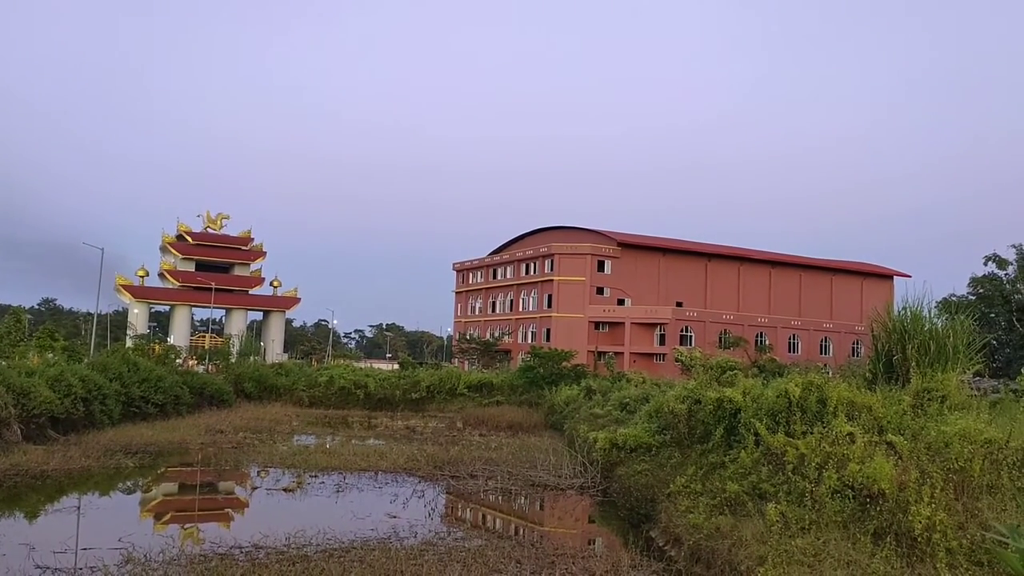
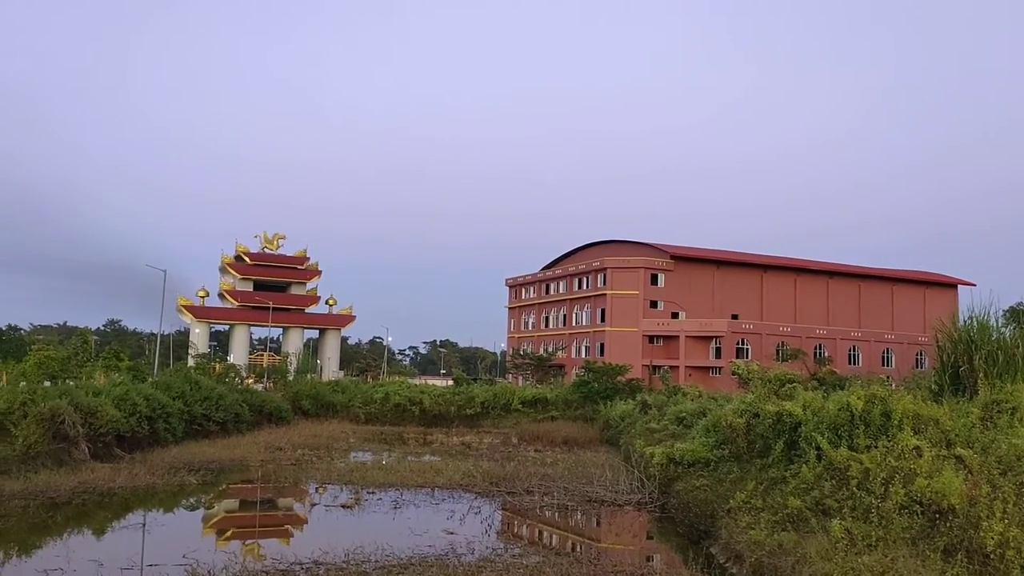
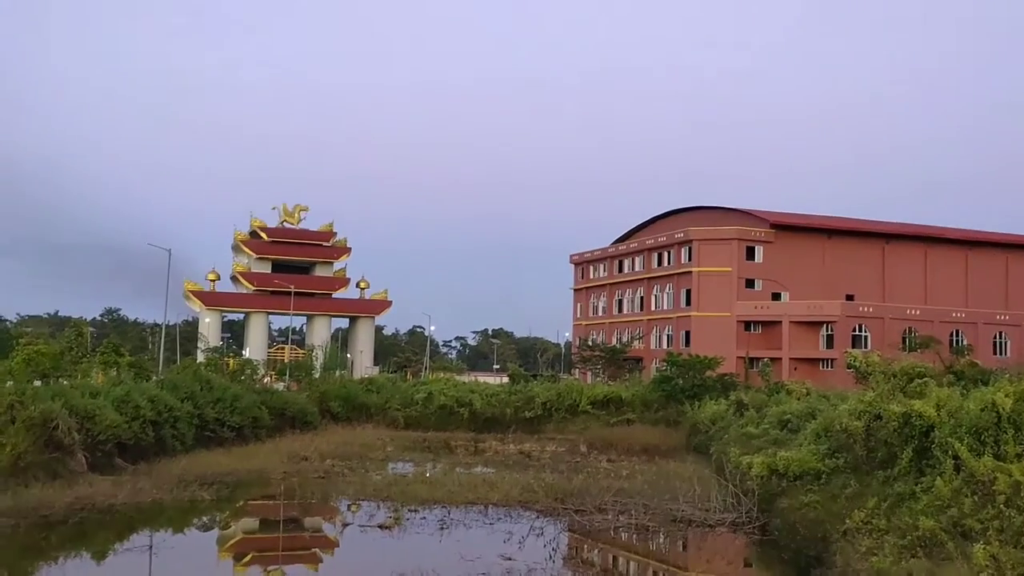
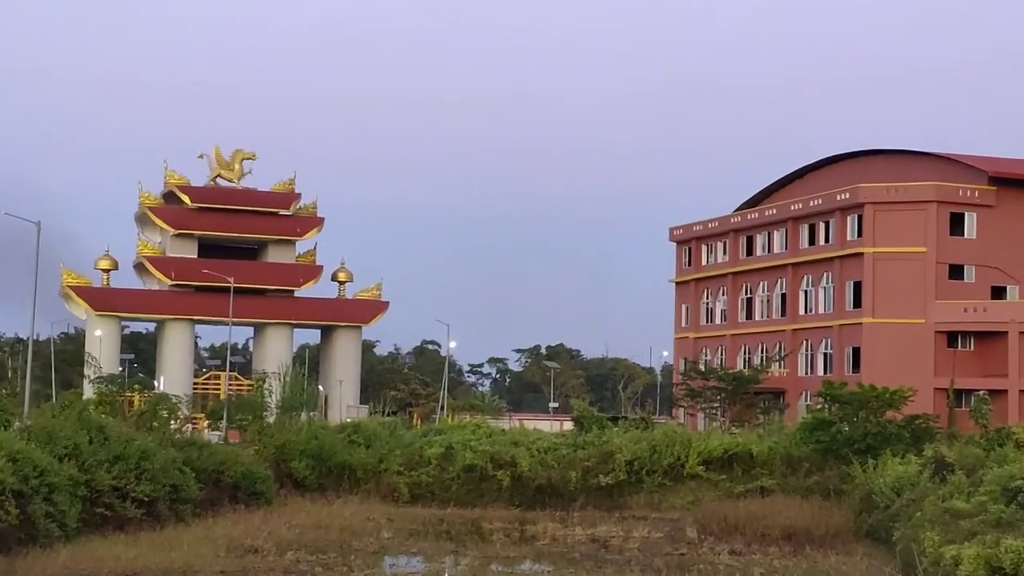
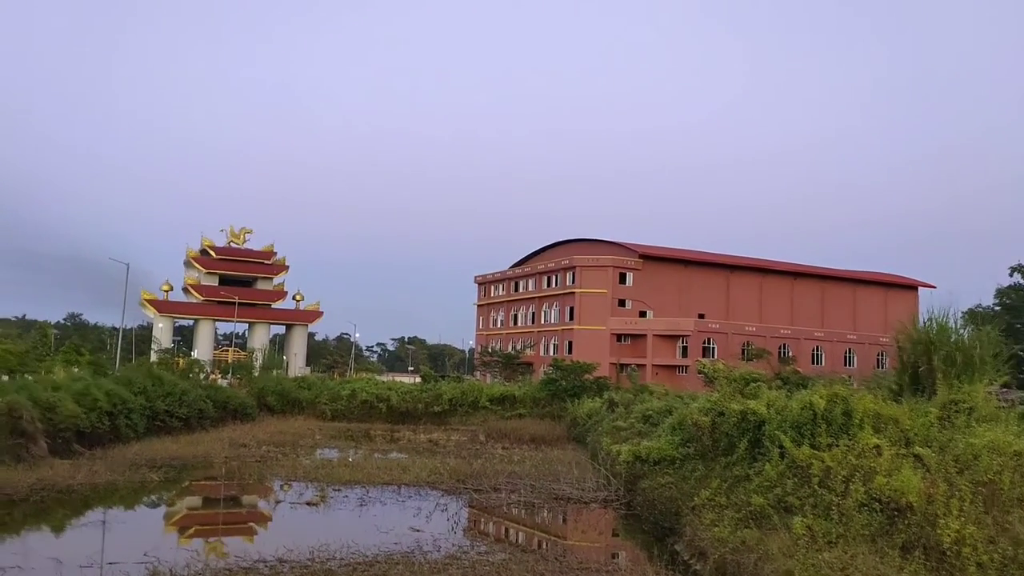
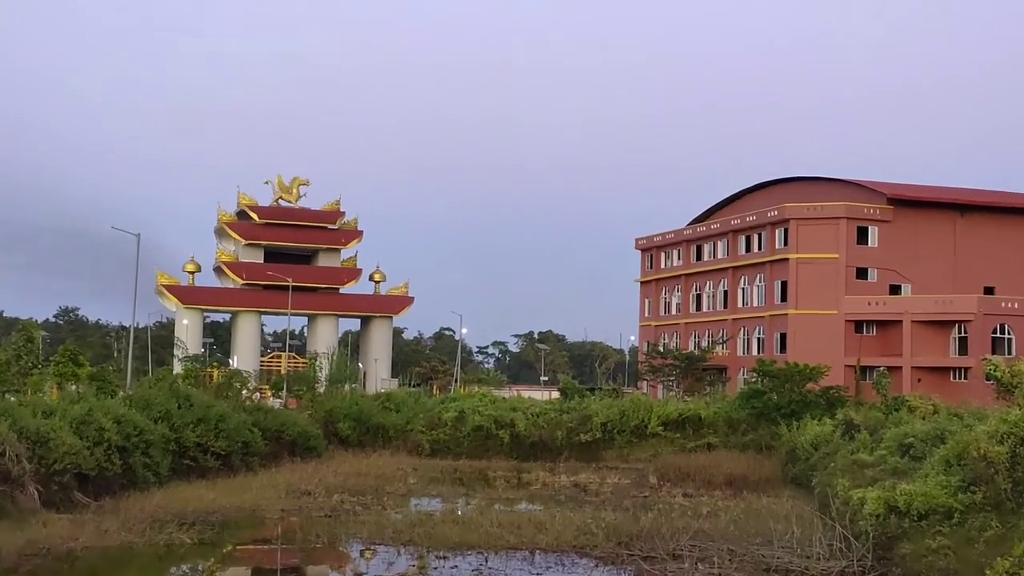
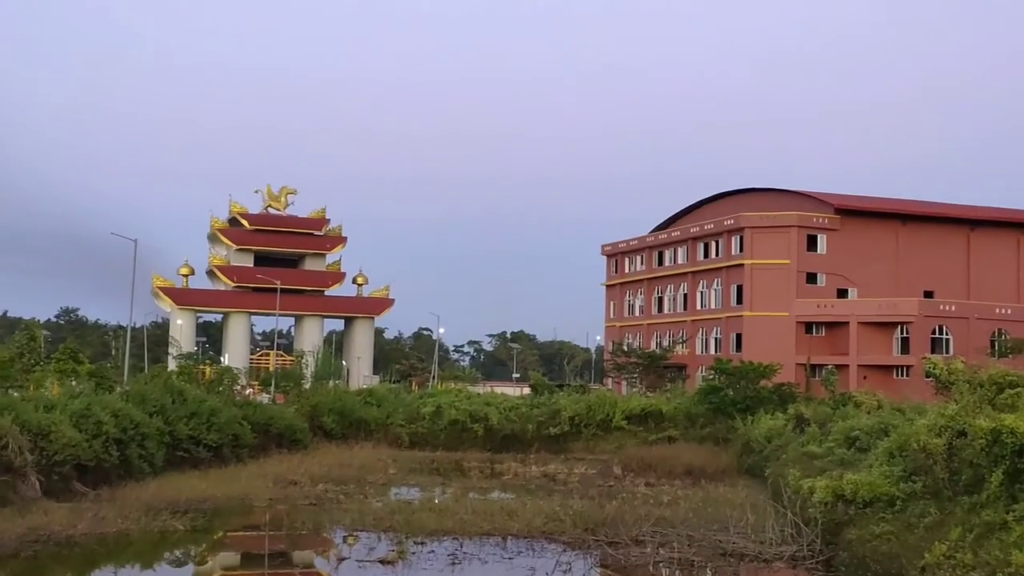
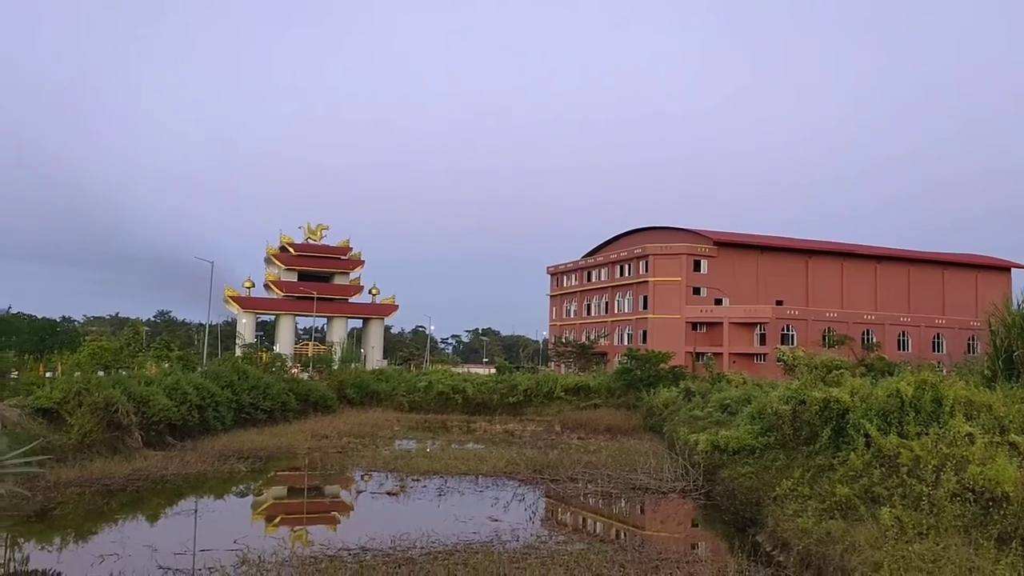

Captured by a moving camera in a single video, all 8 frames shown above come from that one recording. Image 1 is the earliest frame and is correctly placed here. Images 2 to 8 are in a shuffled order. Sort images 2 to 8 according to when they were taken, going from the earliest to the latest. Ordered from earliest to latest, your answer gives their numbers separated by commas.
5, 2, 8, 3, 7, 6, 4
